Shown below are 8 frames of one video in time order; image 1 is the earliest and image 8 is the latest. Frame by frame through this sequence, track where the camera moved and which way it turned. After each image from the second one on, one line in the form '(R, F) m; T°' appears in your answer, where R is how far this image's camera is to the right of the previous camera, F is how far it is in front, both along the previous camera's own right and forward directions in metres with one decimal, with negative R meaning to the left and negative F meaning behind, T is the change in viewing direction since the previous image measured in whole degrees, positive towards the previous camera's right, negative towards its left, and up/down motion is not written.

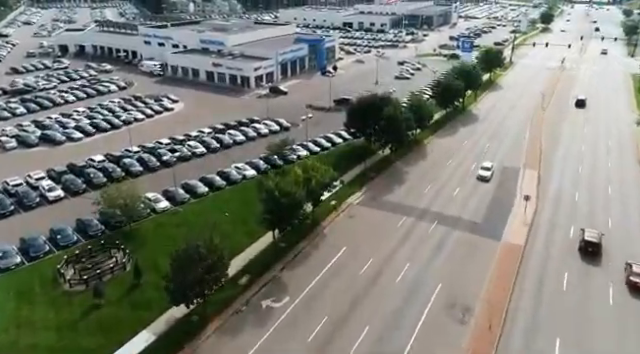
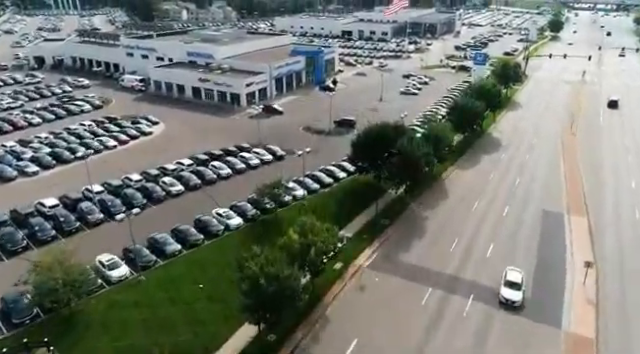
(-0.2, +7.5) m; 0°
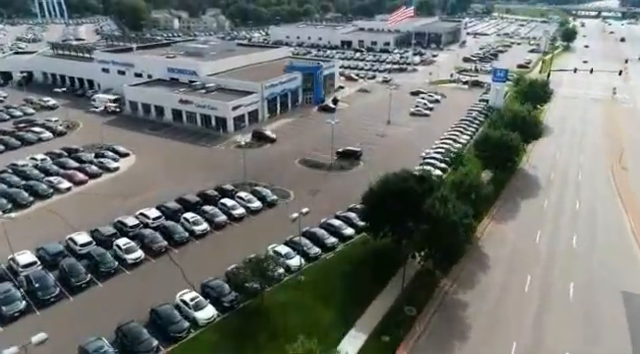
(-0.2, +8.9) m; 0°
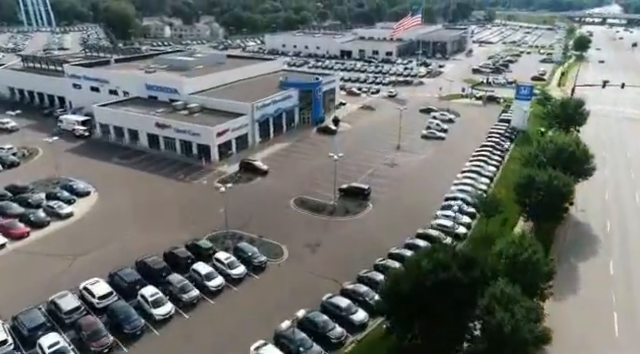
(-0.2, +8.2) m; 0°
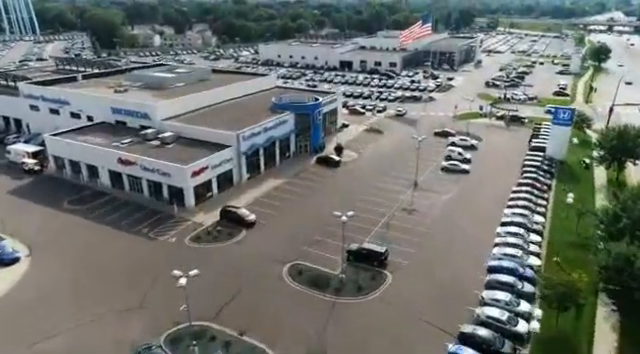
(-0.3, +9.5) m; 0°
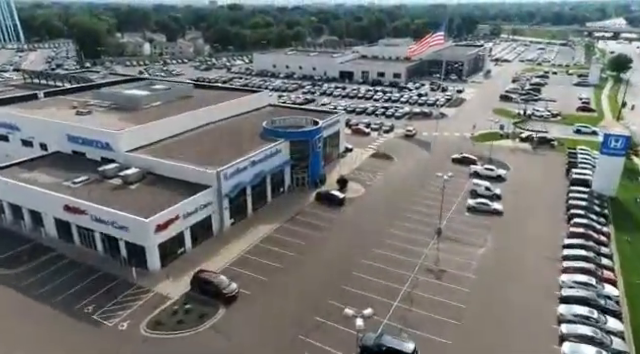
(-0.2, +8.5) m; 0°
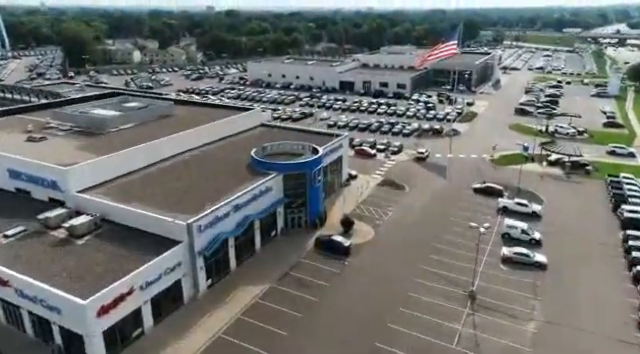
(-0.2, +7.7) m; 0°
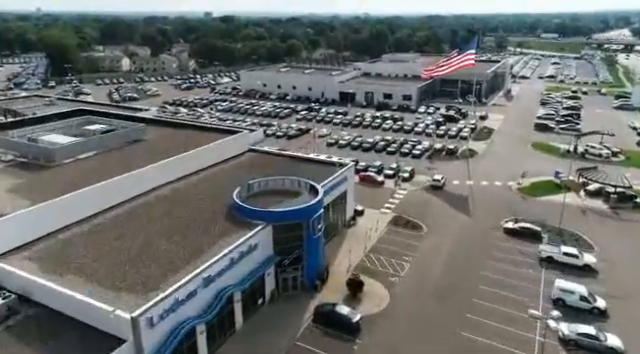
(-0.1, +7.9) m; 0°
